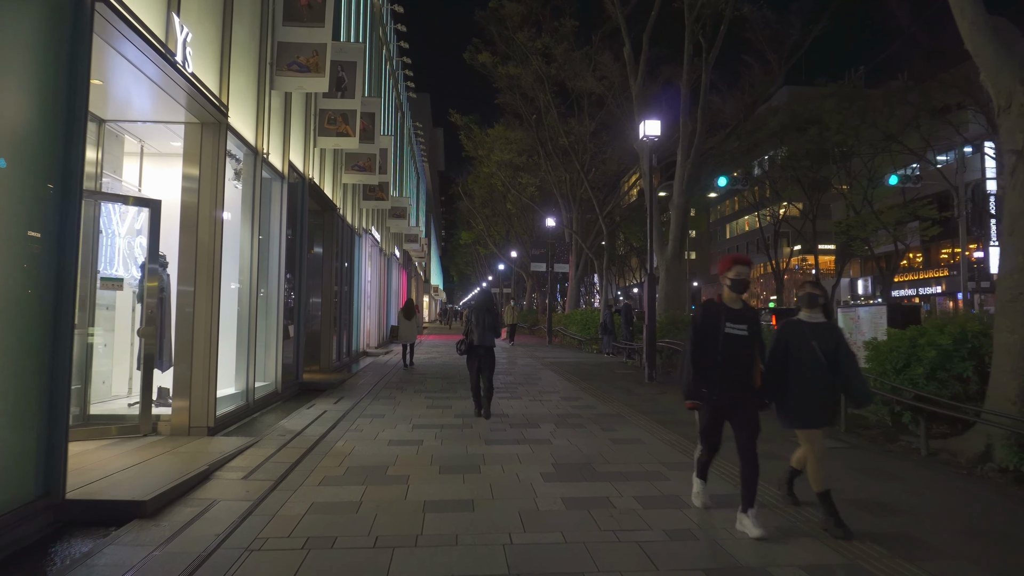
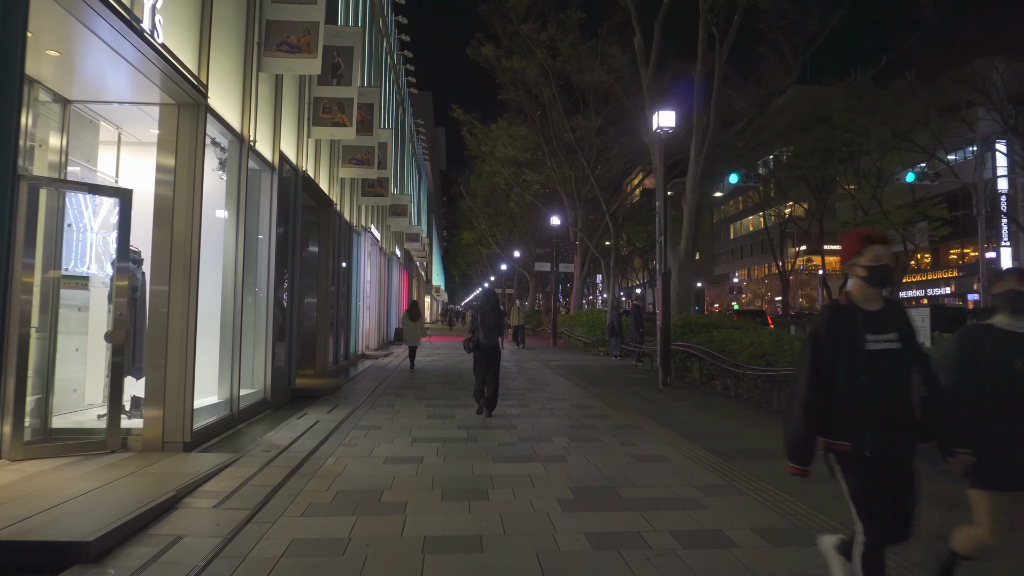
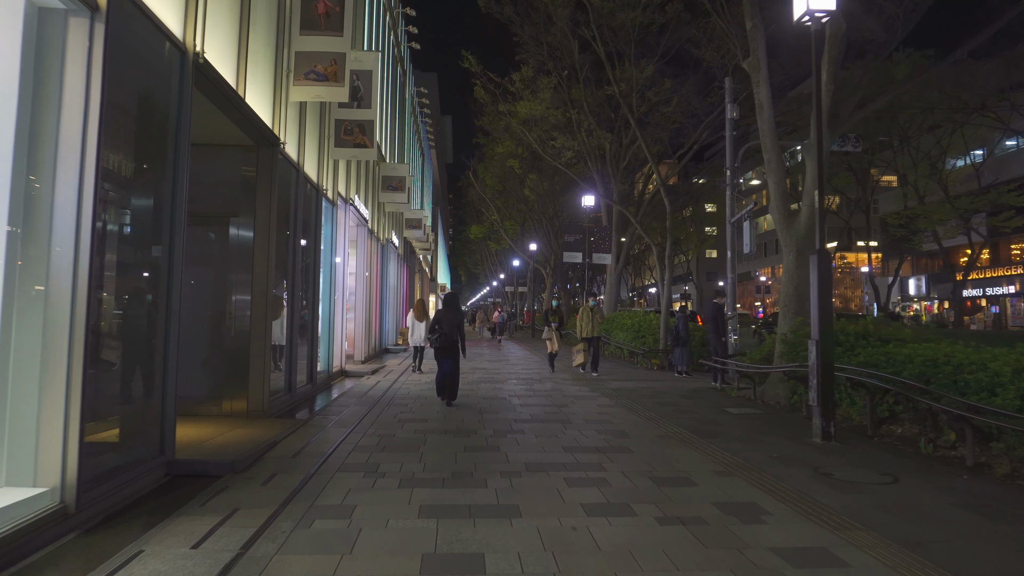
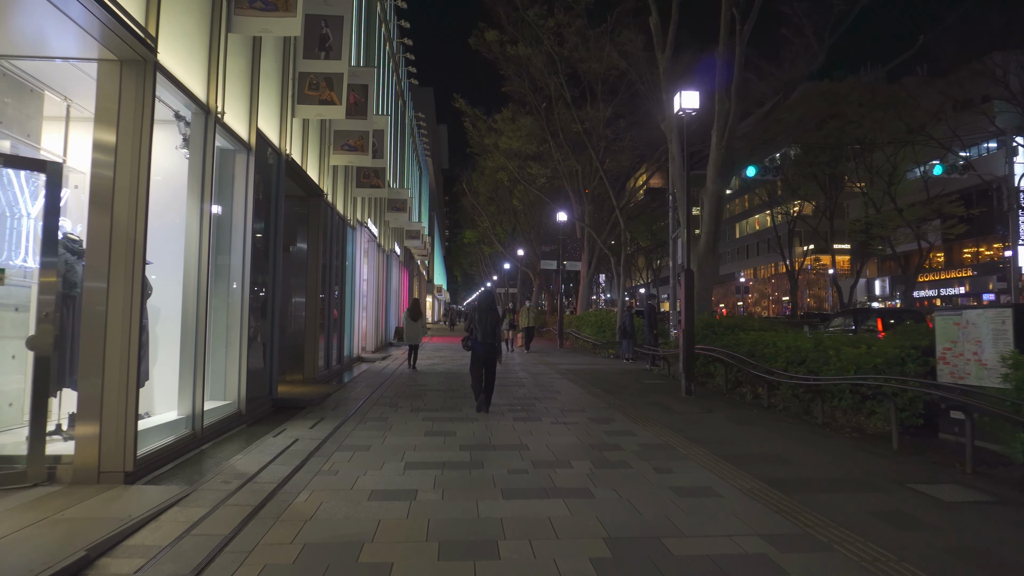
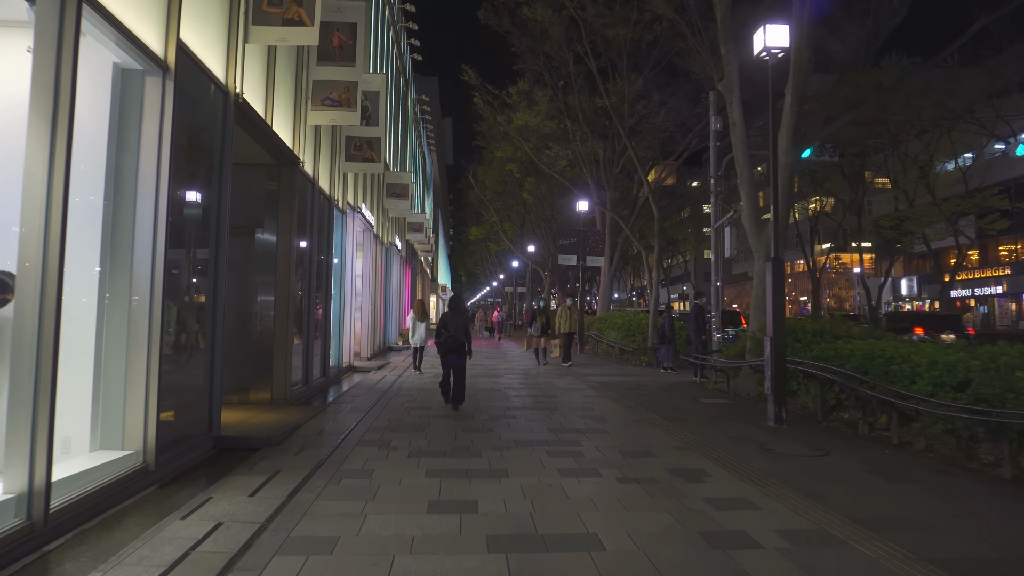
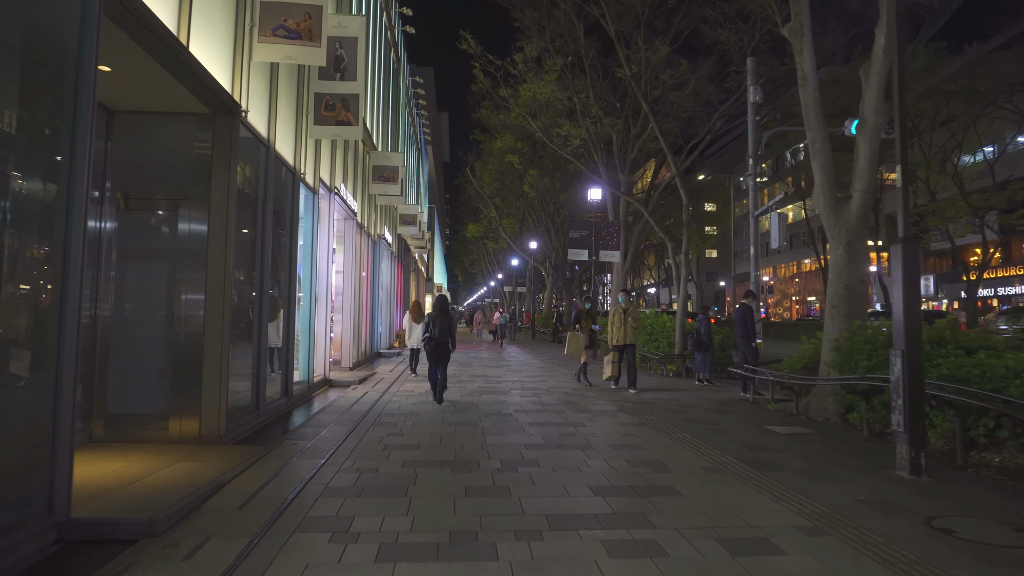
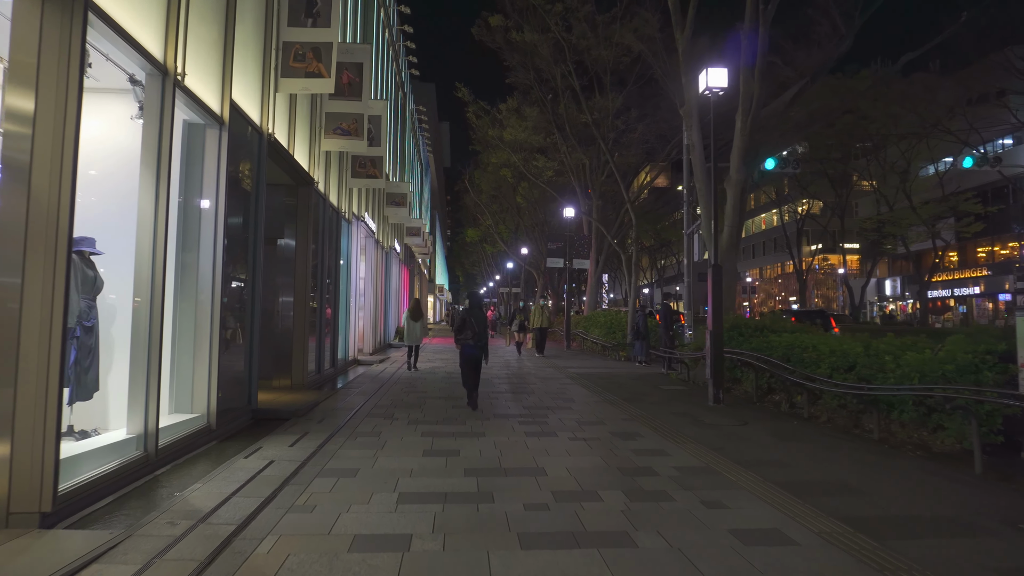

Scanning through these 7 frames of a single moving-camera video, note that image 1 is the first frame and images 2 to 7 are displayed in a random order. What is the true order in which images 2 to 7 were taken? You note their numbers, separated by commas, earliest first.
2, 4, 7, 5, 3, 6
